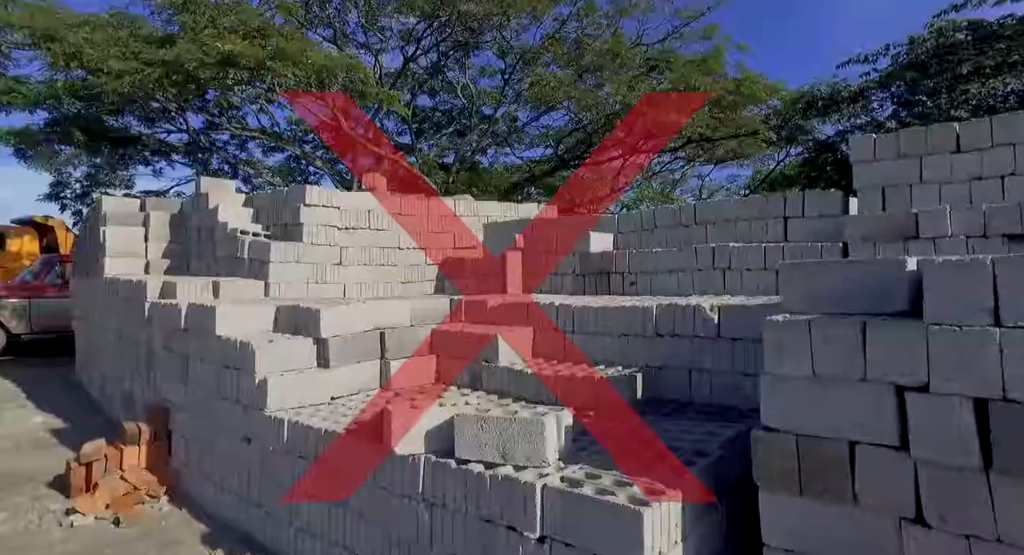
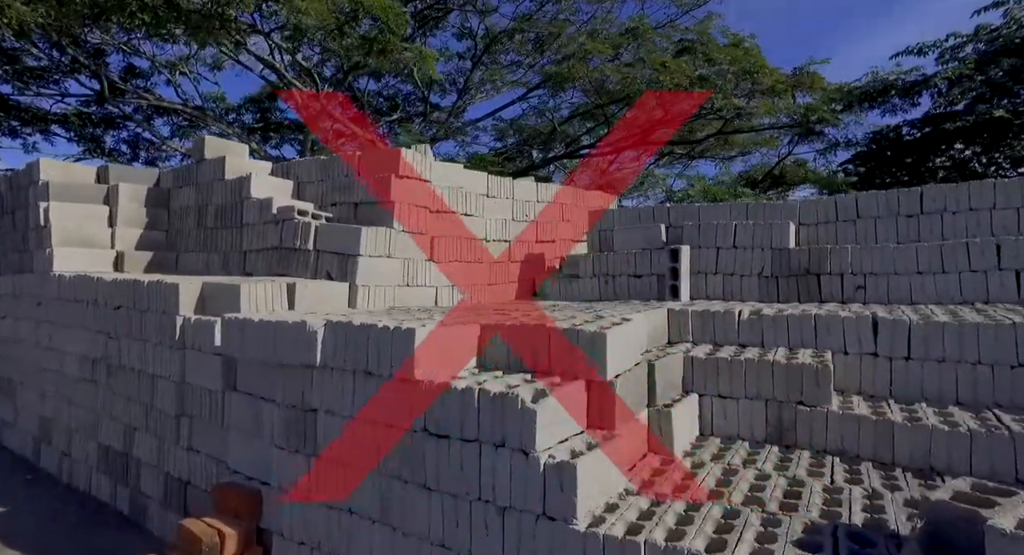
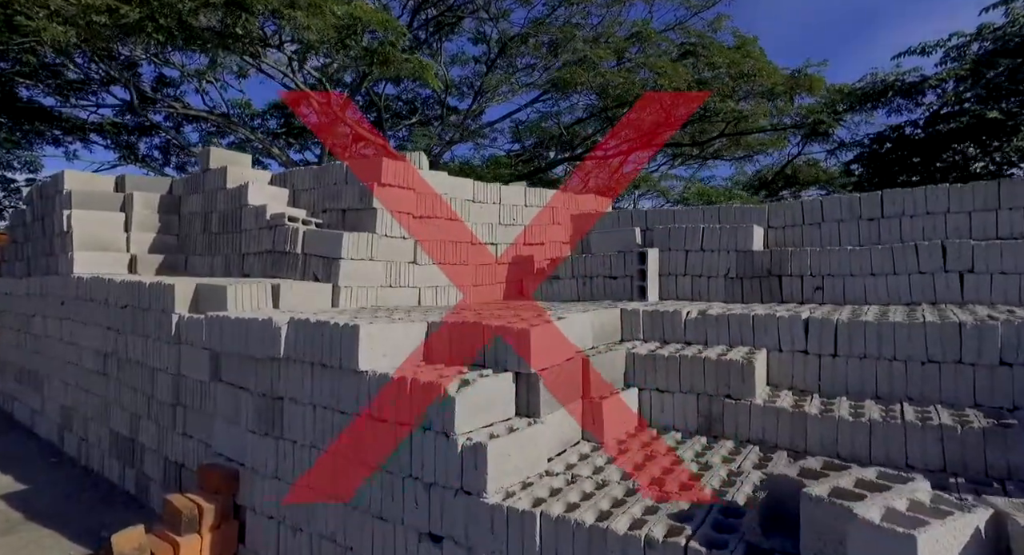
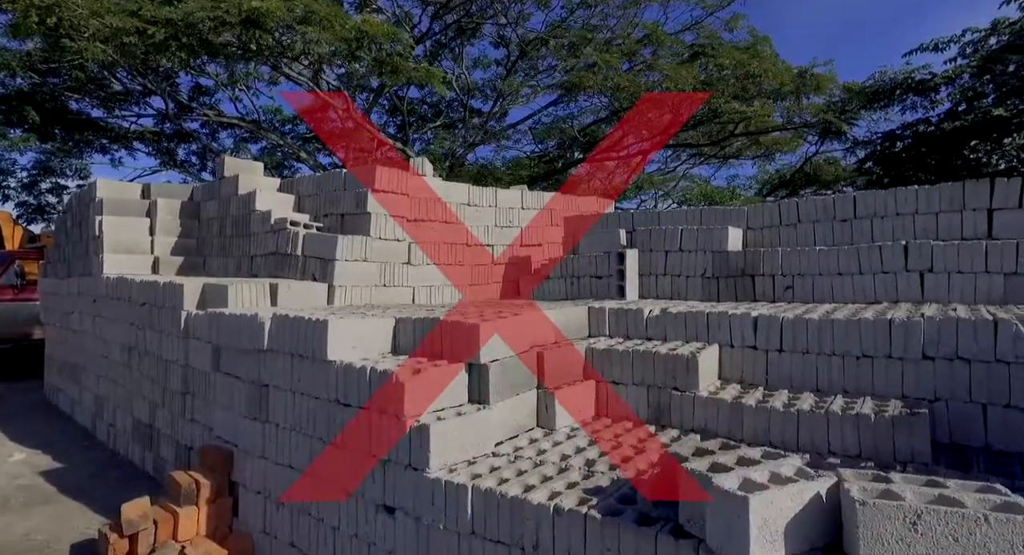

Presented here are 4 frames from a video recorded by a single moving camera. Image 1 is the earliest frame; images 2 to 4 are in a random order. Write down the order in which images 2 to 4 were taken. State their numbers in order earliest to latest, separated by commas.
4, 3, 2
